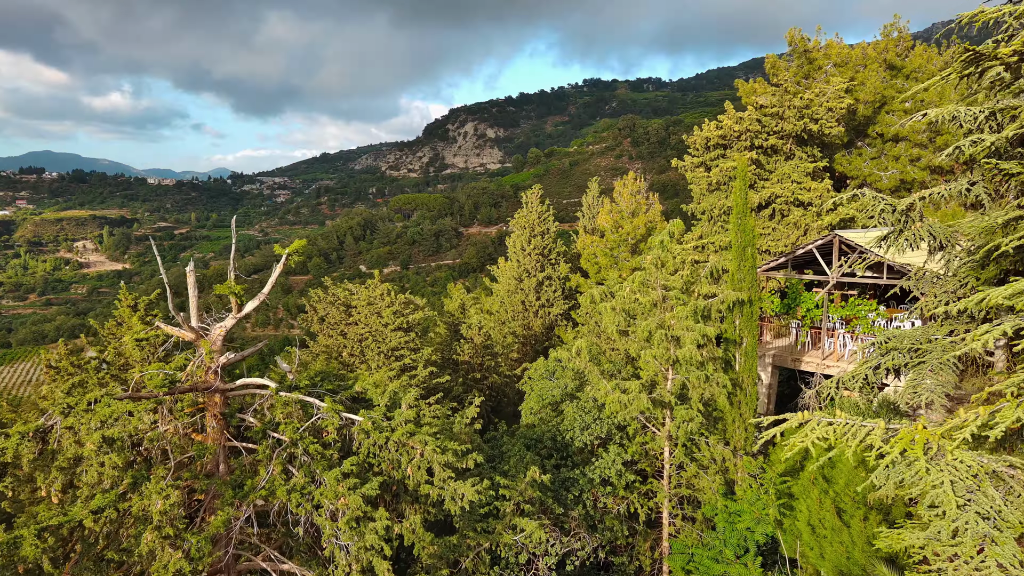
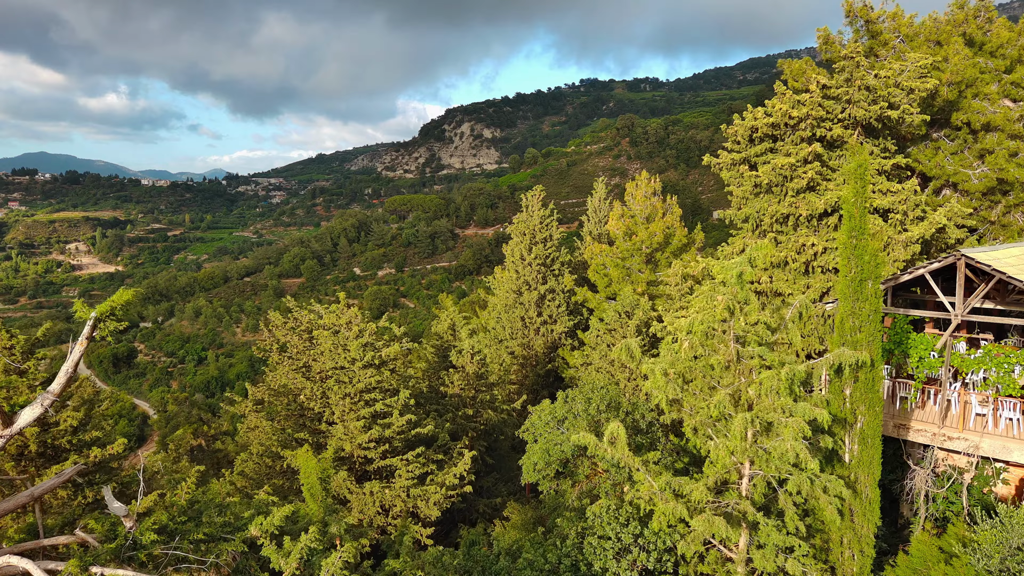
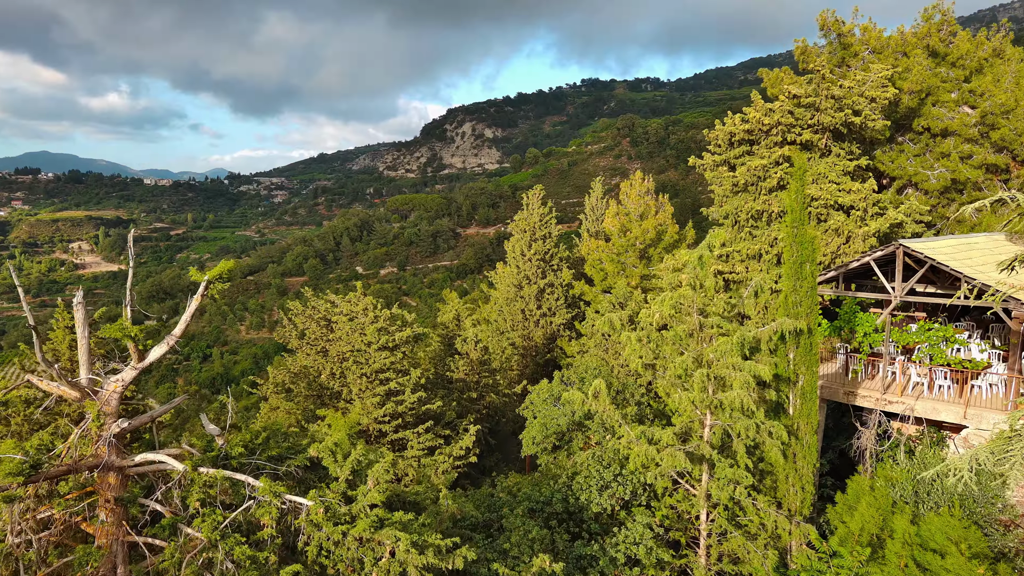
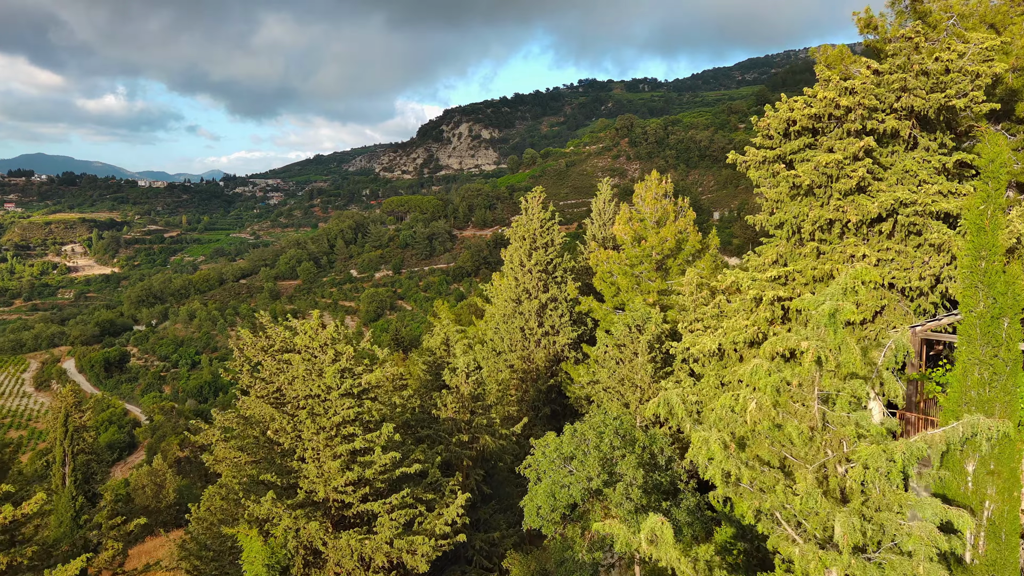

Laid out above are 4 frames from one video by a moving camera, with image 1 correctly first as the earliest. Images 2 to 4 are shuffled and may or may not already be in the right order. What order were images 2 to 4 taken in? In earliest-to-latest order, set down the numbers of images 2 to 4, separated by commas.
3, 2, 4
